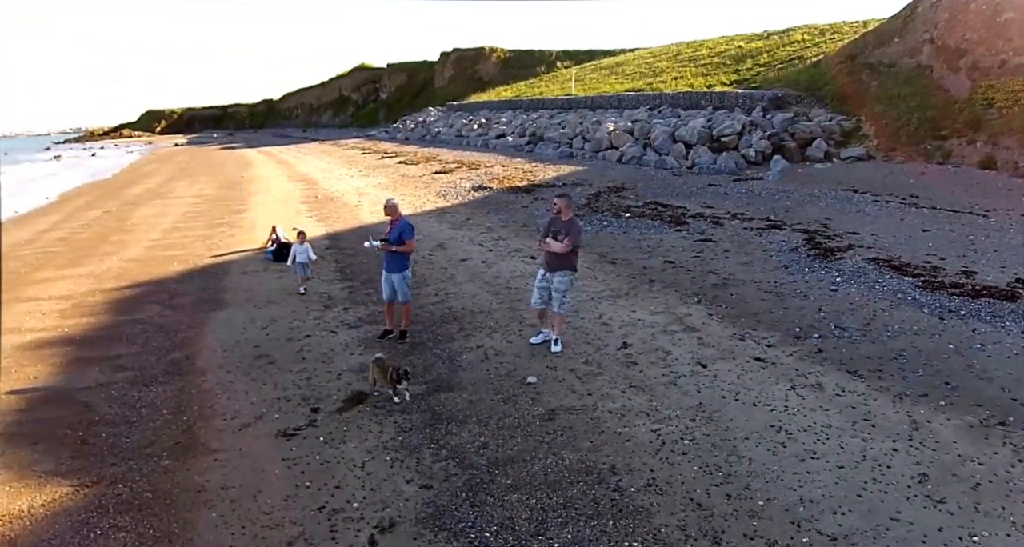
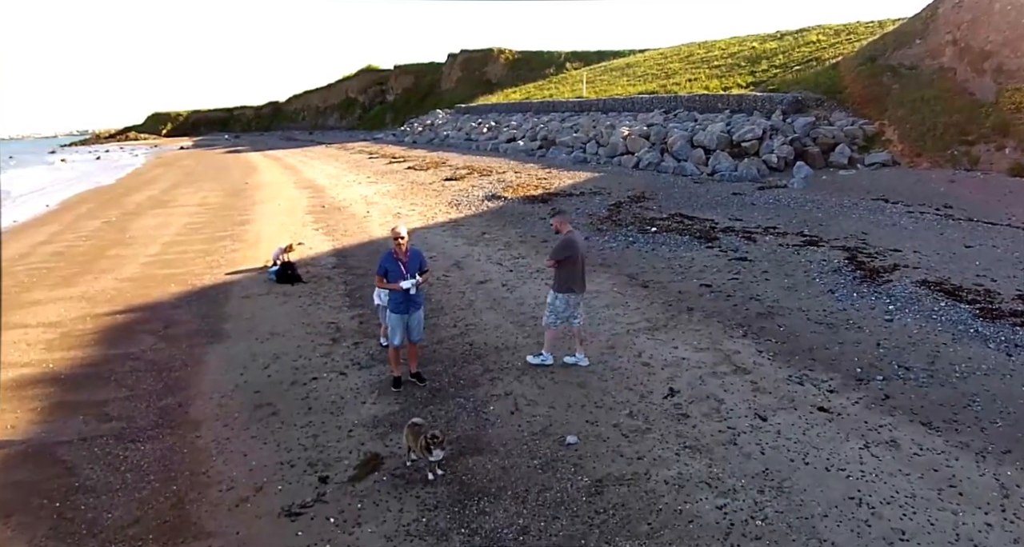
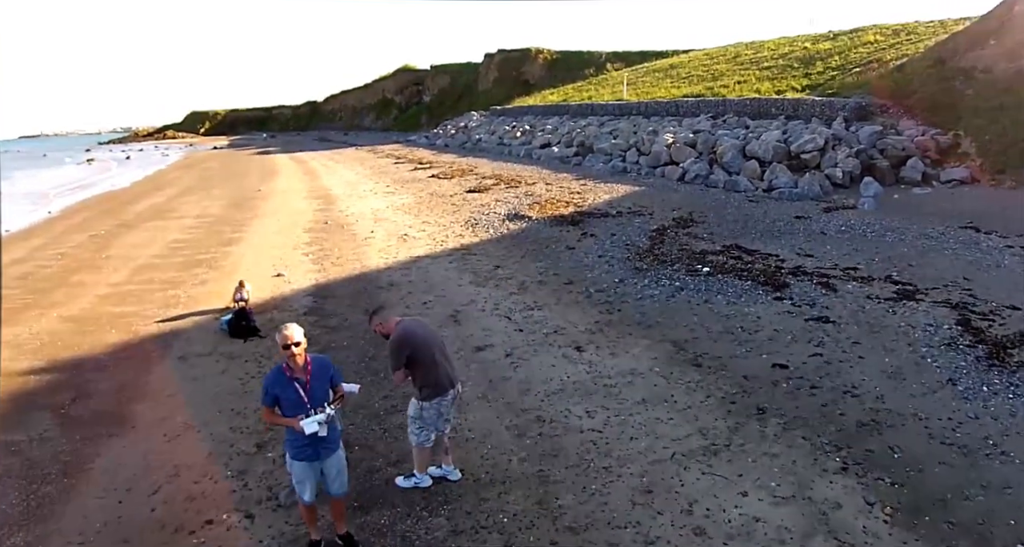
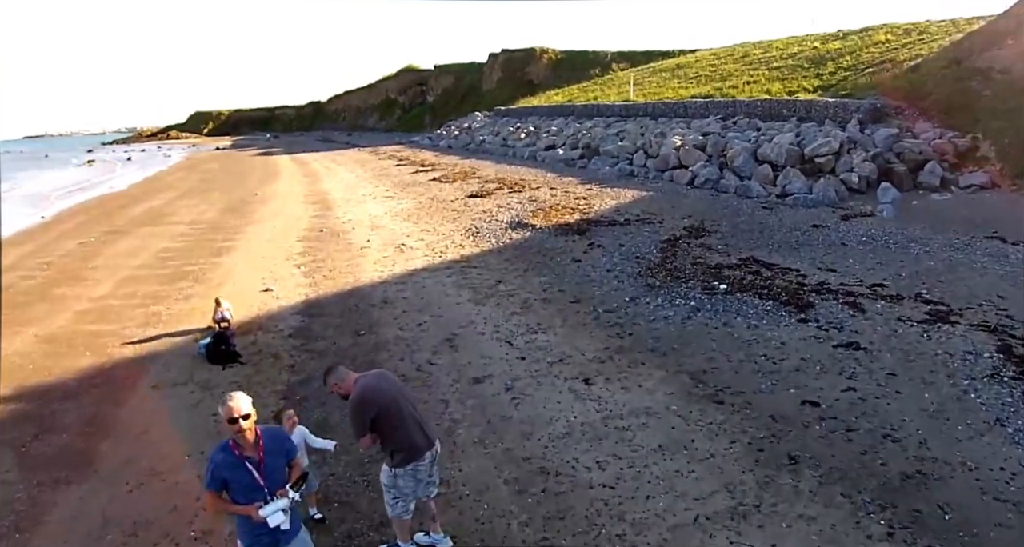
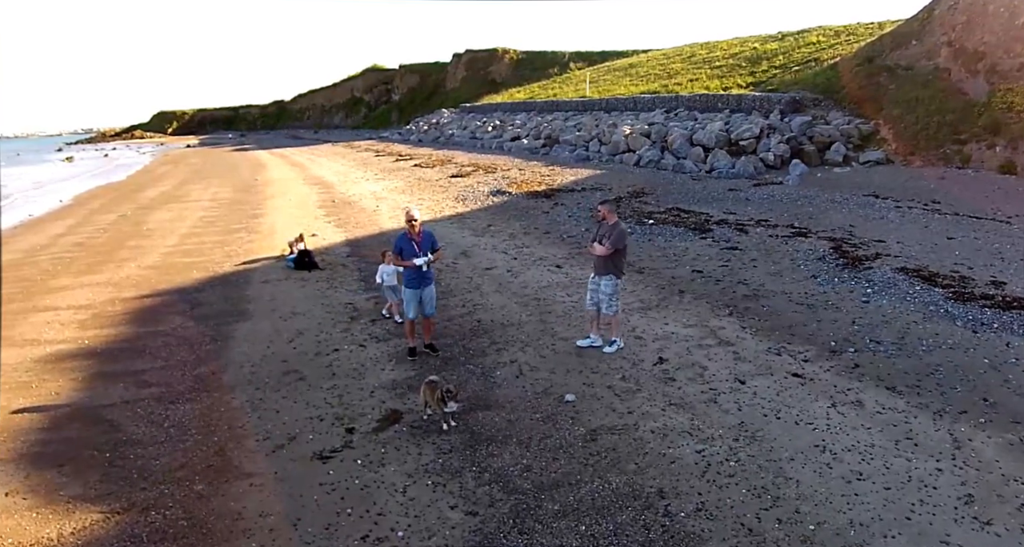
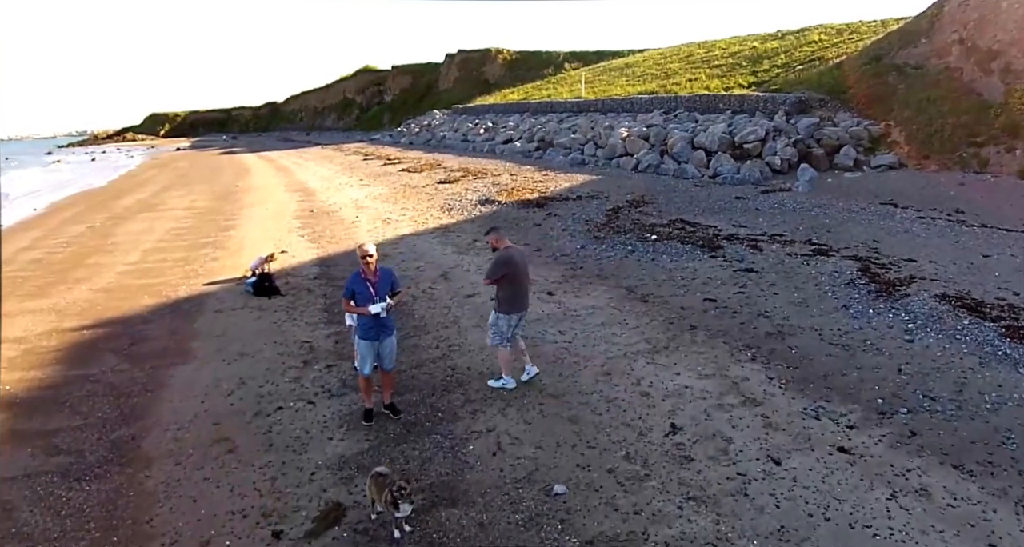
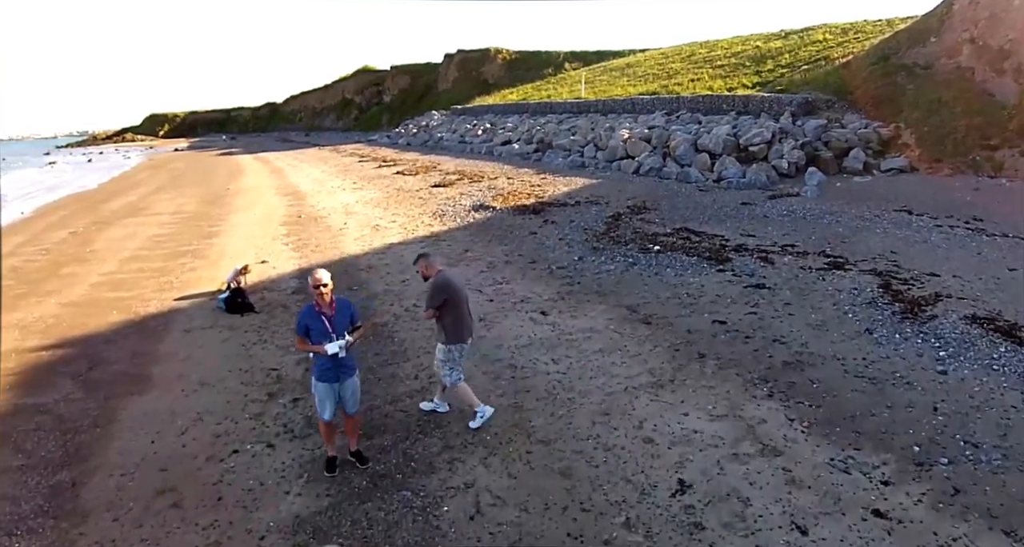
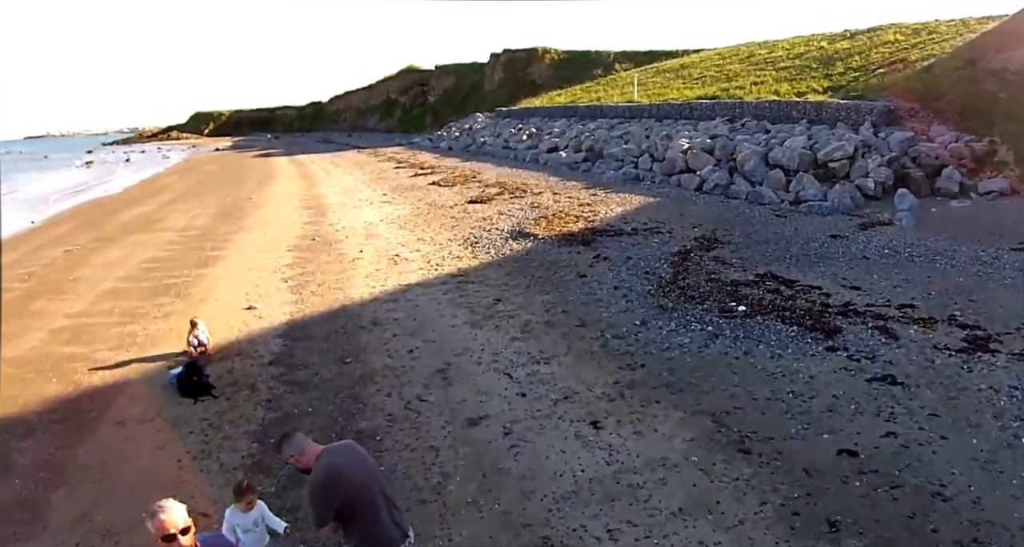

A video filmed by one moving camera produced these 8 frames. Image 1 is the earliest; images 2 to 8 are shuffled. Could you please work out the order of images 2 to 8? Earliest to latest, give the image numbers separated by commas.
5, 2, 6, 7, 3, 4, 8
